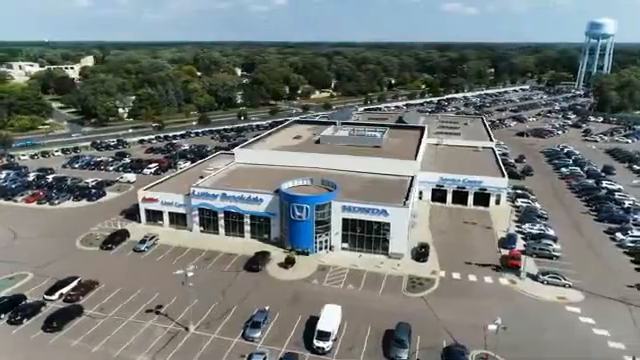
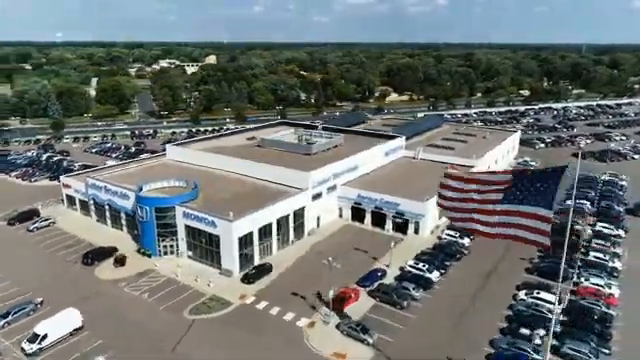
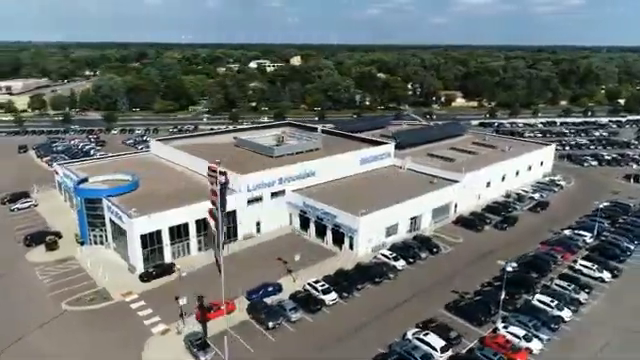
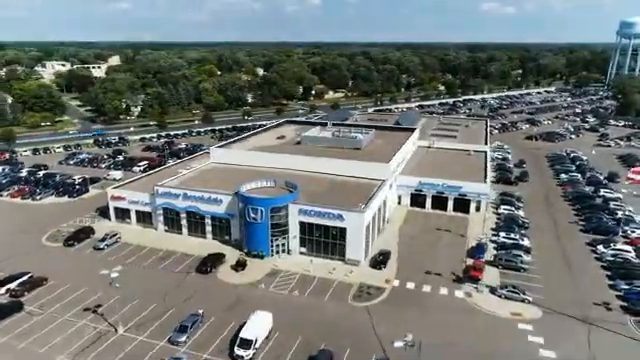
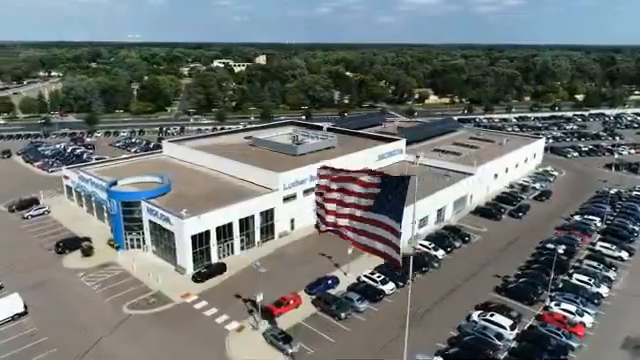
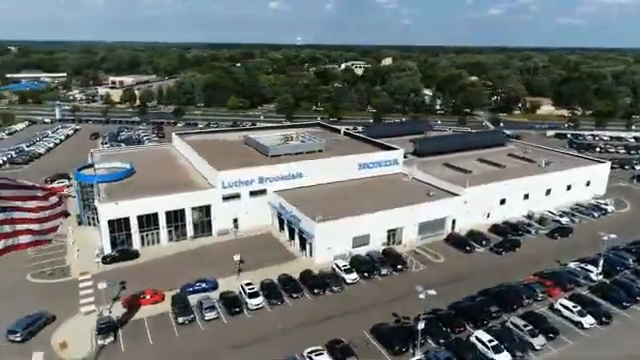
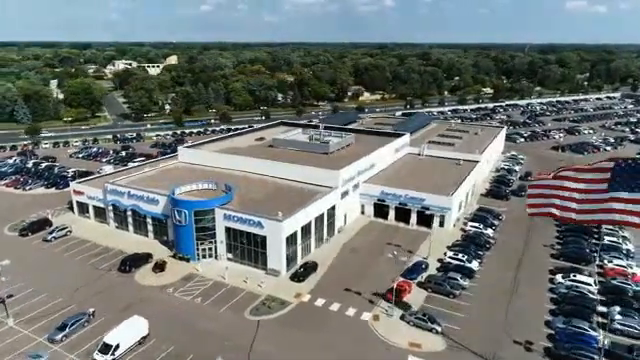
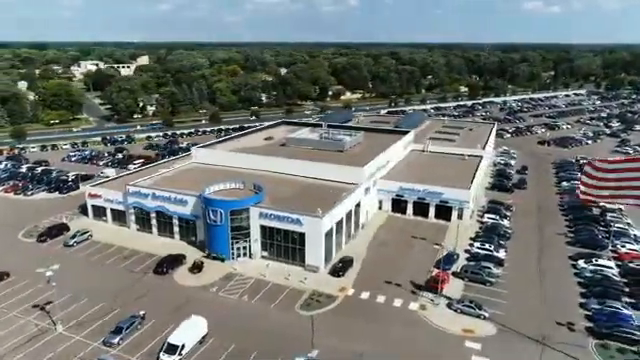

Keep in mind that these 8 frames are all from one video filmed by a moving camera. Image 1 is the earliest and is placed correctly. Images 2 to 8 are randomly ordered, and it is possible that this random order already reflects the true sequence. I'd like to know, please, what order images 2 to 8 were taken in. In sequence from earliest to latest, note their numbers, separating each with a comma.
4, 8, 7, 2, 5, 3, 6
